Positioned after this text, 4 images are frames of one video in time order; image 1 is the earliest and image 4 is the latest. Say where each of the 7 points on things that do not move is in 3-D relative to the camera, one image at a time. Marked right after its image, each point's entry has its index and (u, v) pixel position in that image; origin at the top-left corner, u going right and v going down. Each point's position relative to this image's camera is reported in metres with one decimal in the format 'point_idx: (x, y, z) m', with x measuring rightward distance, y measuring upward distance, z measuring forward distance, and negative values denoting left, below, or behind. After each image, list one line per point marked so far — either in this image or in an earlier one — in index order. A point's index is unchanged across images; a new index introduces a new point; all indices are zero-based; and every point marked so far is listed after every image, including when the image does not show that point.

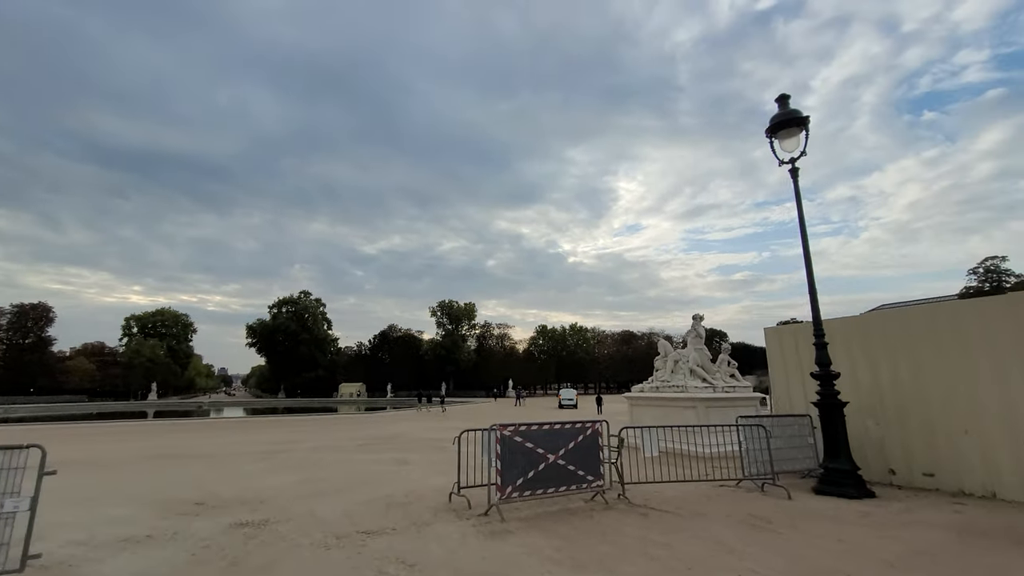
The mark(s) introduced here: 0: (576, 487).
0: (+1.0, -3.1, +7.5) m
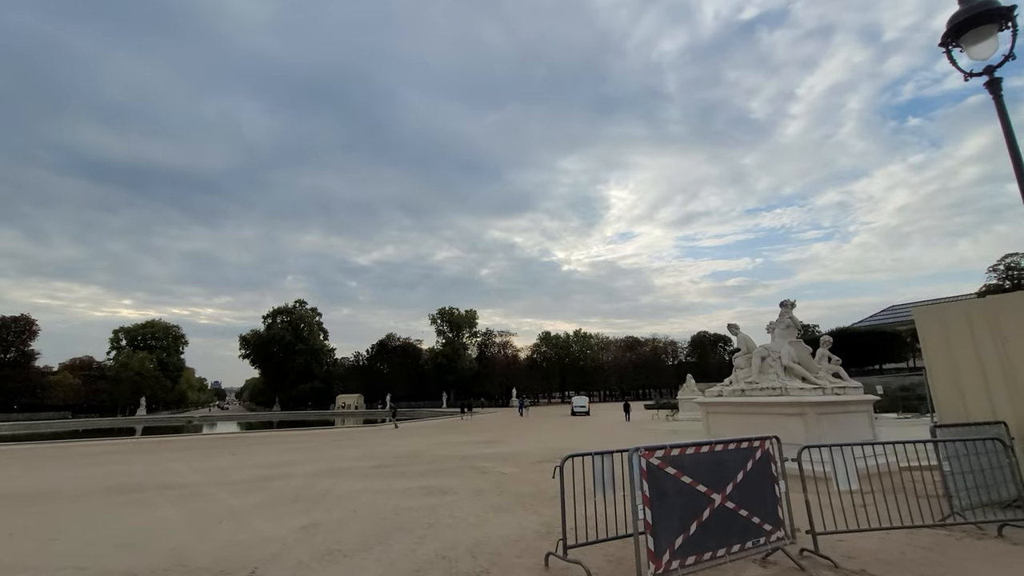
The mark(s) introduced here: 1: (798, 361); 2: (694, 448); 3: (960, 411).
0: (+2.3, -2.5, +4.7) m
1: (+6.8, -1.7, +11.7) m
2: (+1.7, -1.5, +4.6) m
3: (+7.3, -2.0, +8.0) m
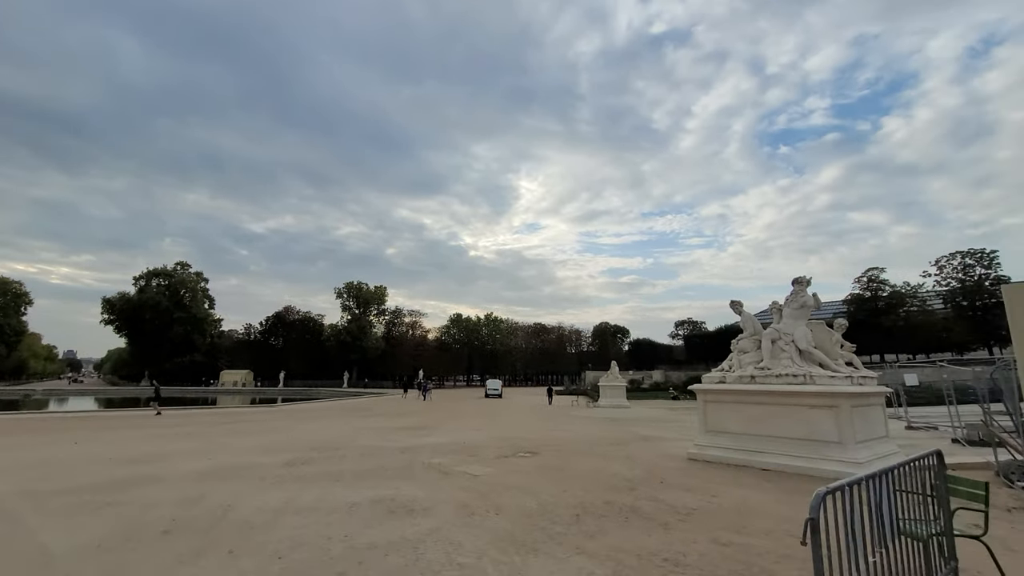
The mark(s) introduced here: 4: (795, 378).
0: (+3.1, -1.9, +2.6) m
1: (+6.3, -1.2, +10.3) m
2: (+2.6, -0.9, +2.3) m
3: (+7.5, -1.6, +6.7) m
4: (+5.6, -1.8, +9.7) m
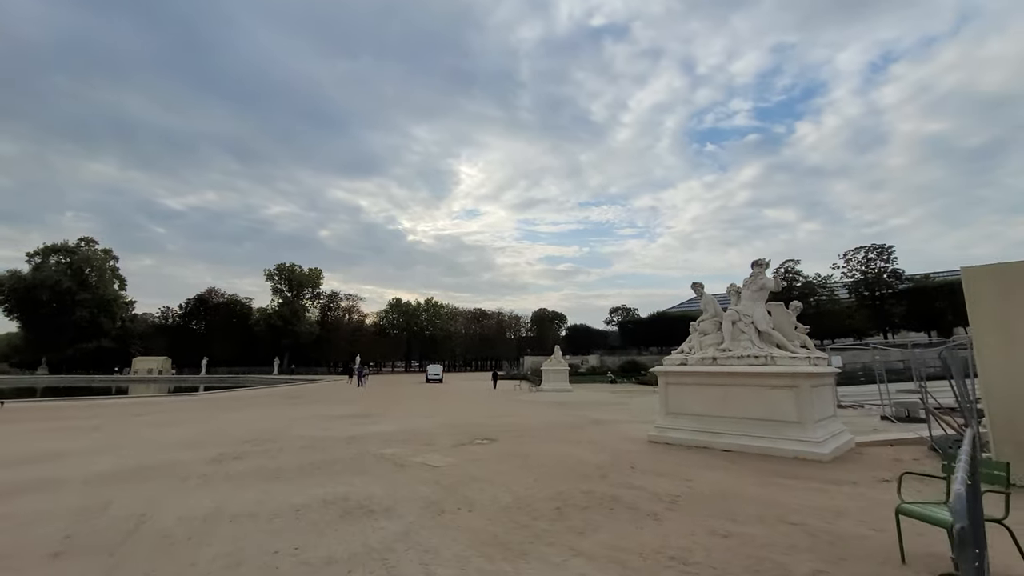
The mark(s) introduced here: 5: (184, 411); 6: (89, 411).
0: (+3.3, -1.7, +2.3) m
1: (+5.5, -0.8, +10.4) m
2: (+2.8, -0.7, +2.0) m
3: (+7.1, -1.4, +7.0) m
4: (+4.9, -1.4, +9.8) m
5: (-12.4, -4.7, +18.6) m
6: (-15.8, -4.6, +18.3) m
